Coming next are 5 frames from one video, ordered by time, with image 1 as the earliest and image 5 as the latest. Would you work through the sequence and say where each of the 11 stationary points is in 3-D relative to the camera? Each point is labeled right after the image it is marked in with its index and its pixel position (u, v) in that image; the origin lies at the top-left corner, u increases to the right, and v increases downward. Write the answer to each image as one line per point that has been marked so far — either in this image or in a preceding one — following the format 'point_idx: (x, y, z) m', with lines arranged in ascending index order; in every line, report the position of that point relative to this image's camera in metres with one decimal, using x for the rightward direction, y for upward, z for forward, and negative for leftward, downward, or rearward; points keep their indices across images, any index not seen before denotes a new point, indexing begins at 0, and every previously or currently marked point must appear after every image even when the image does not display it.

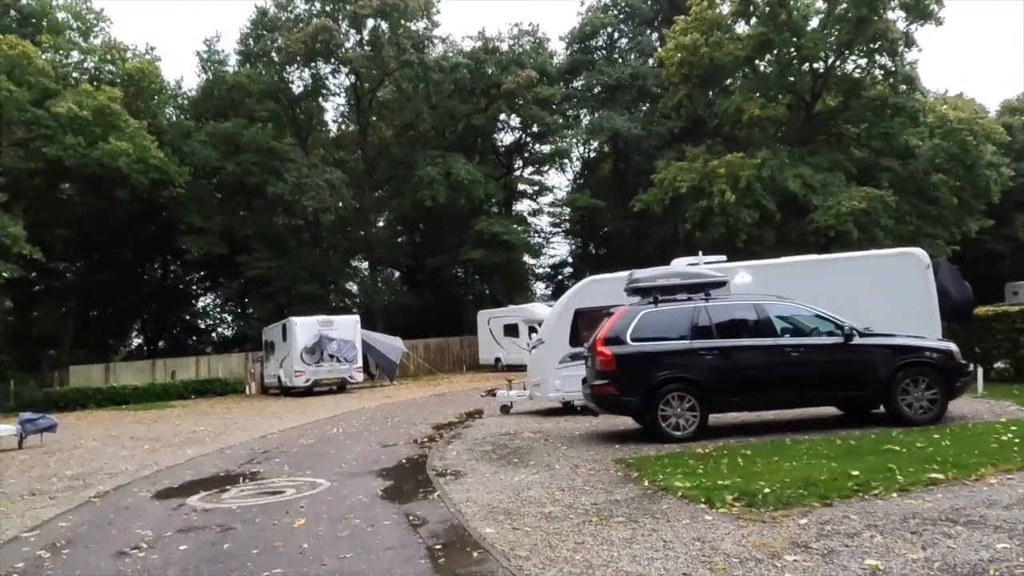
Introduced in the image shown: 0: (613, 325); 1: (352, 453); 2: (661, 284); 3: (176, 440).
0: (+1.5, -0.5, +10.8) m
1: (-2.5, -2.6, +11.6) m
2: (+2.3, +0.1, +11.4) m
3: (-6.6, -3.0, +14.8) m
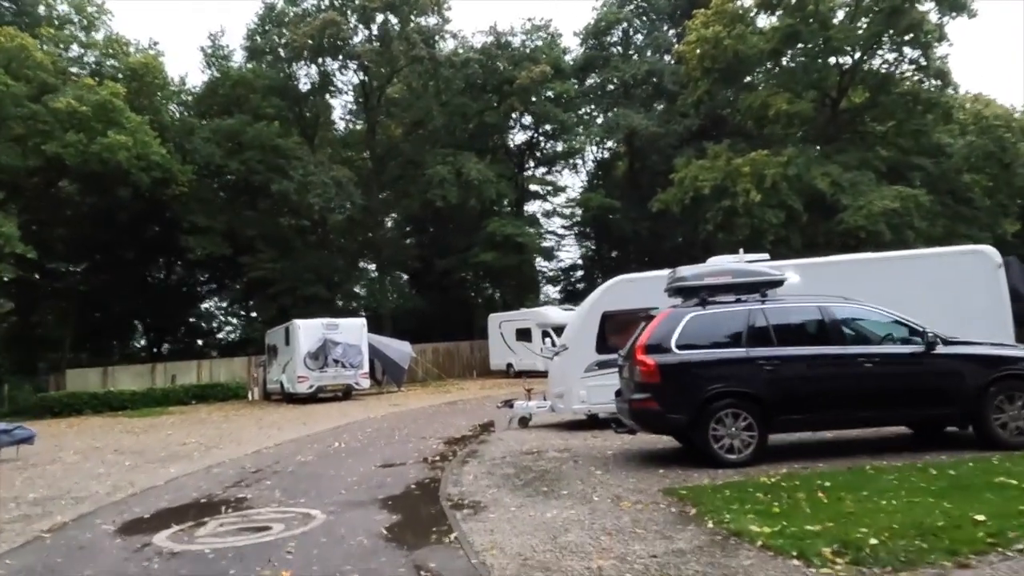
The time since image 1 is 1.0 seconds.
0: (+1.8, -0.5, +9.4) m
1: (-2.2, -2.6, +10.2) m
2: (+2.6, +0.1, +9.9) m
3: (-6.3, -3.0, +13.4) m
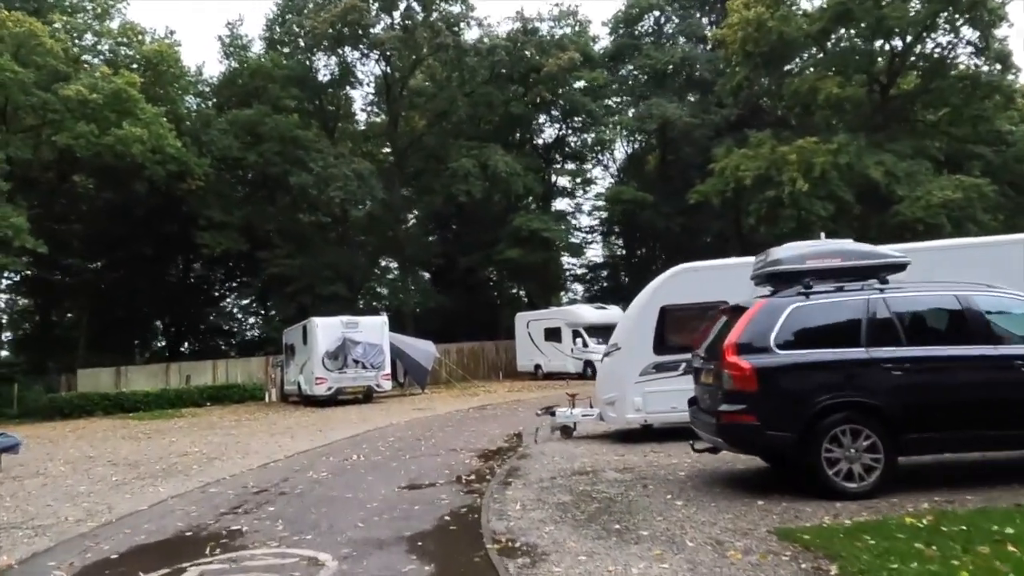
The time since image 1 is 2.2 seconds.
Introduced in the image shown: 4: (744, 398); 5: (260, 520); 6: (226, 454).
0: (+2.4, -0.4, +7.5) m
1: (-1.6, -2.4, +8.4) m
2: (+3.2, +0.2, +8.0) m
3: (-5.6, -2.8, +11.7) m
4: (+2.3, -1.1, +7.3) m
5: (-2.6, -2.4, +7.9) m
6: (-5.0, -2.9, +13.2) m
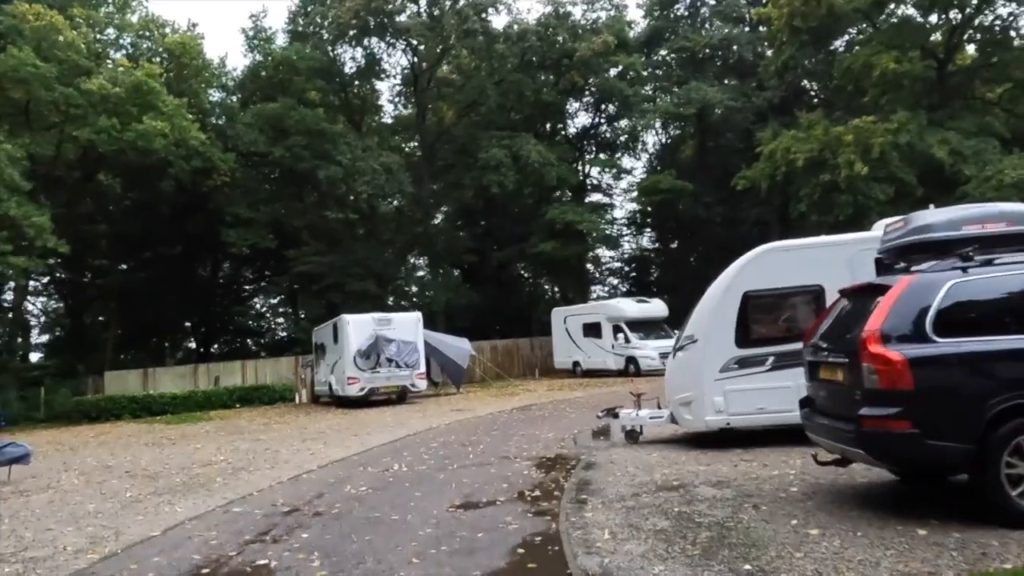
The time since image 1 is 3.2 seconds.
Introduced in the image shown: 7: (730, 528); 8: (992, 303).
0: (+3.0, -0.2, +6.0) m
1: (-0.8, -2.2, +7.0) m
2: (+3.9, +0.5, +6.4) m
3: (-4.7, -2.7, +10.5) m
4: (+2.9, -0.9, +5.8) m
5: (-1.9, -2.3, +6.5) m
6: (-4.1, -2.8, +11.9) m
7: (+1.8, -2.0, +6.1) m
8: (+3.8, -0.1, +5.9) m
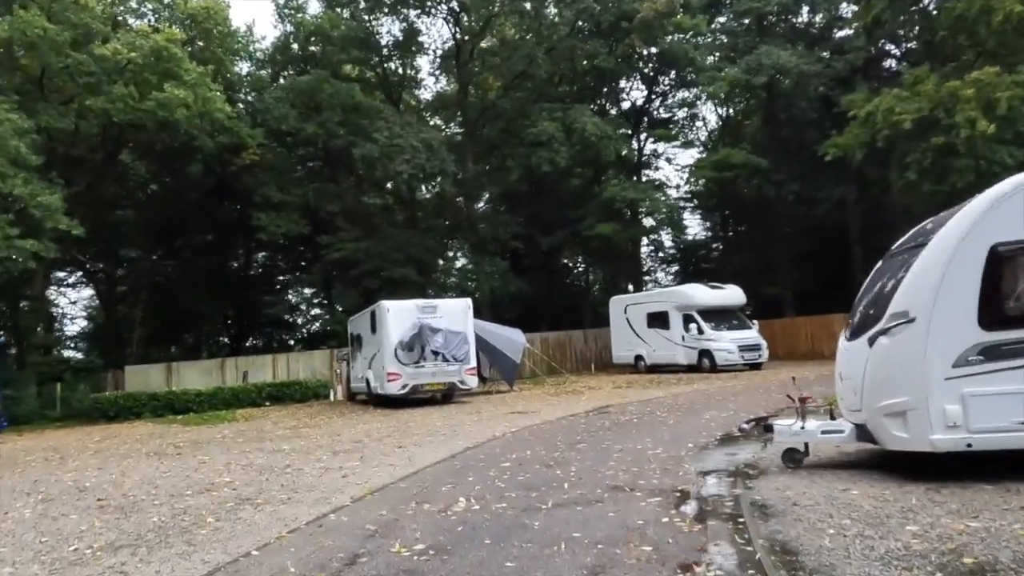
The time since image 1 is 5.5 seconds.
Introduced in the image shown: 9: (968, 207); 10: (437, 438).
0: (+4.0, +0.3, +2.4) m
1: (+0.2, -1.8, +3.7) m
2: (+4.9, +0.9, +2.9) m
3: (-3.6, -2.3, +7.3) m
4: (+3.9, -0.4, +2.2) m
5: (-0.9, -1.9, +3.2) m
6: (-2.9, -2.4, +8.7) m
7: (+2.7, -1.5, +2.7) m
8: (+4.7, +0.3, +2.3) m
9: (+4.3, +0.8, +7.0) m
10: (-1.3, -2.5, +12.8) m
